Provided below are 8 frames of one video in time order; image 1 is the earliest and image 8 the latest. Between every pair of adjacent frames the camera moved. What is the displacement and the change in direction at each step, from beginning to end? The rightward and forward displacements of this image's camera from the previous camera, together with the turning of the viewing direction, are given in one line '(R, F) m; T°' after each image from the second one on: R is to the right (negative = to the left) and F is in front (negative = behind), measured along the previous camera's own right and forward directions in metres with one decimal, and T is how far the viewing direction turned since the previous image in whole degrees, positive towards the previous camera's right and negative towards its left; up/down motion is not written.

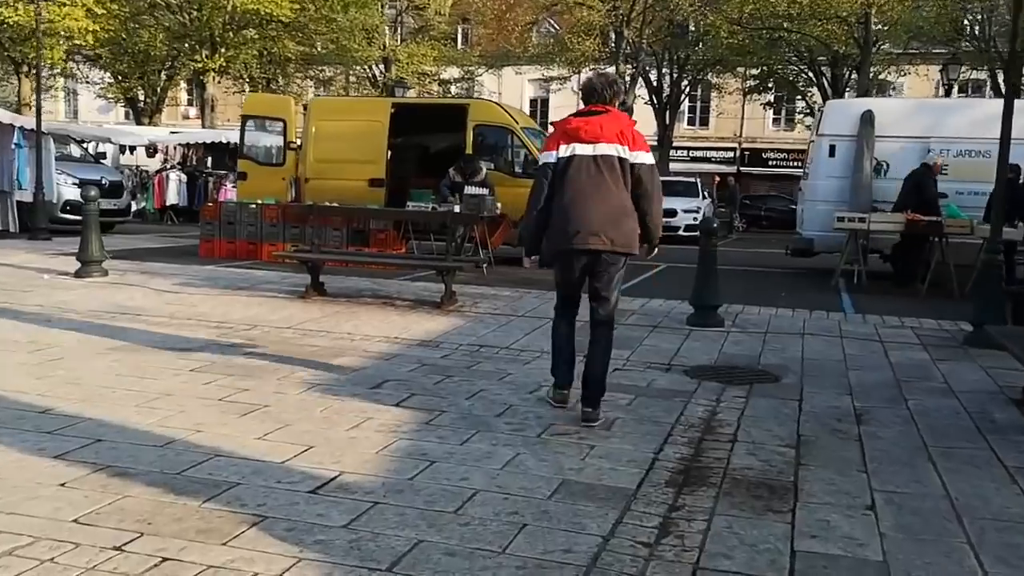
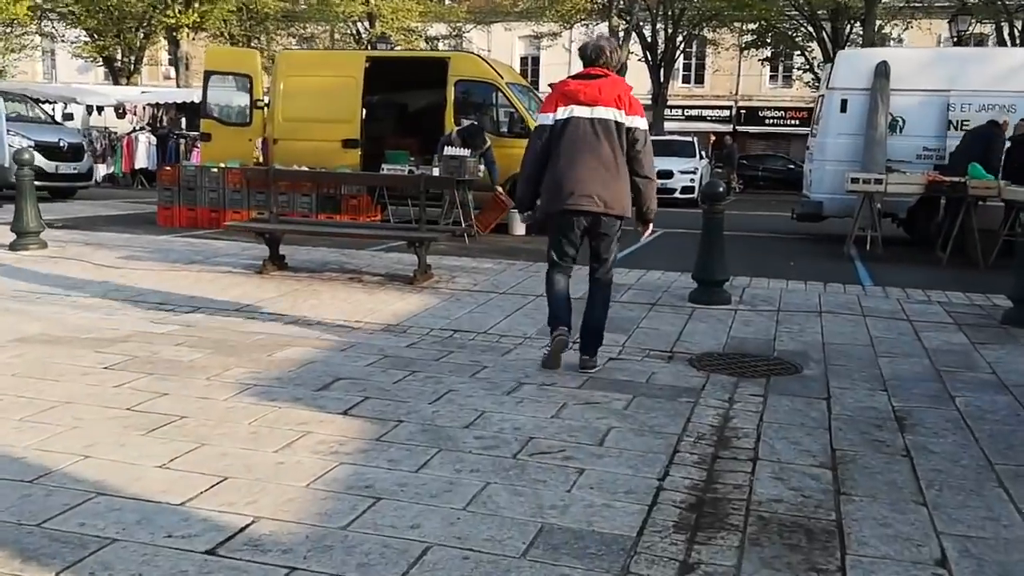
(+0.1, +1.1) m; 0°
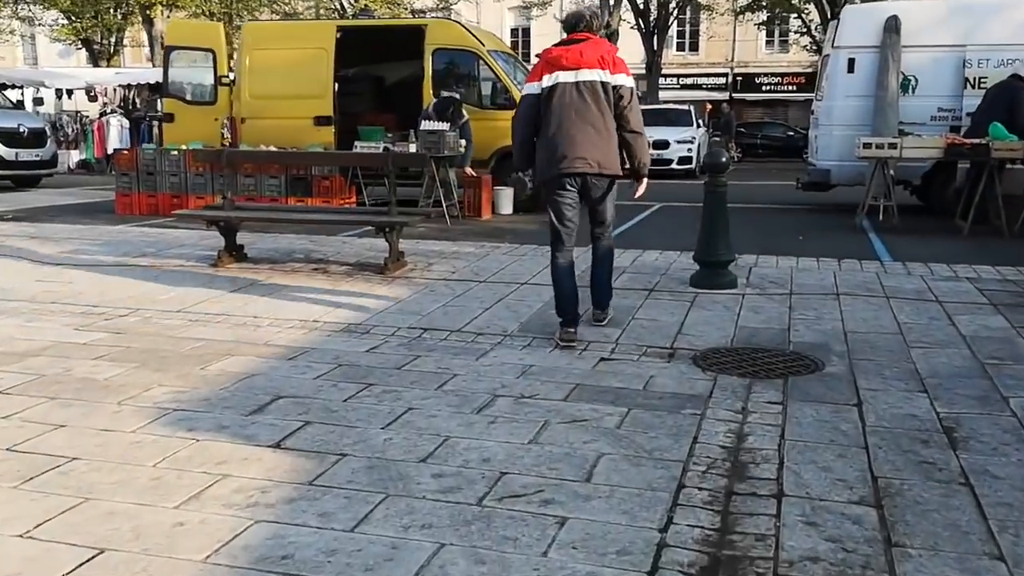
(+0.2, +1.0) m; 0°
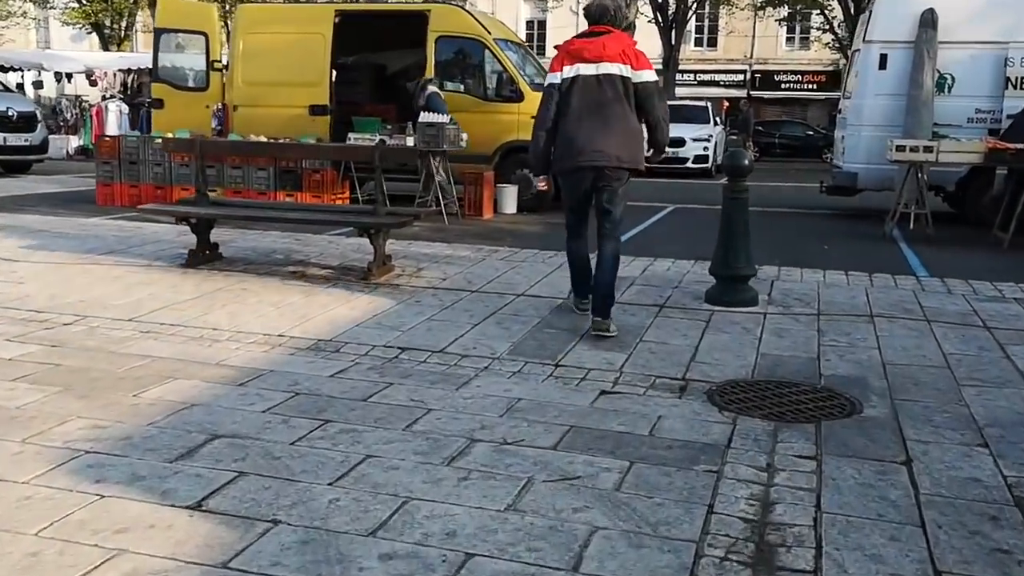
(+0.1, +0.8) m; -1°
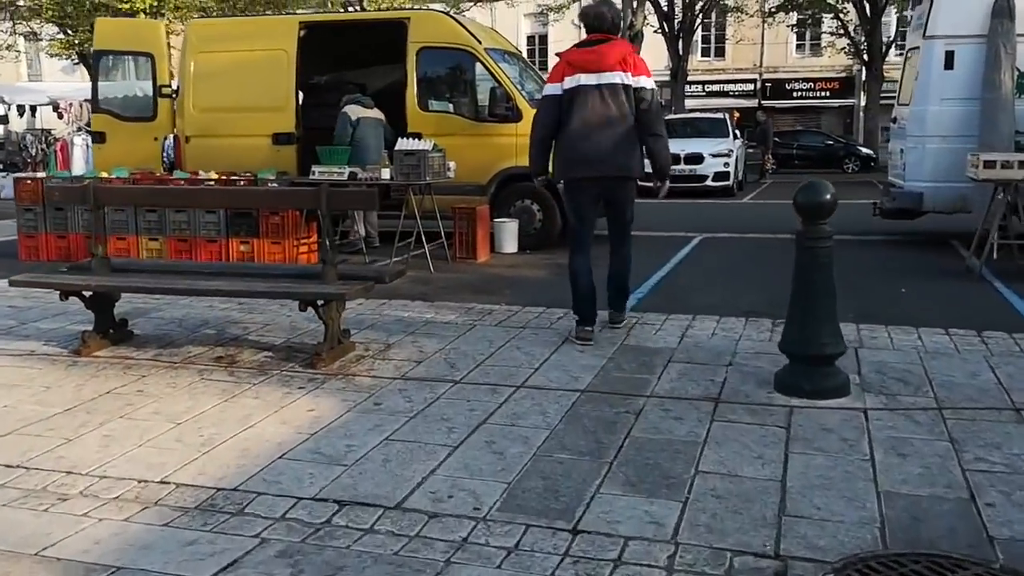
(+0.1, +2.0) m; -1°
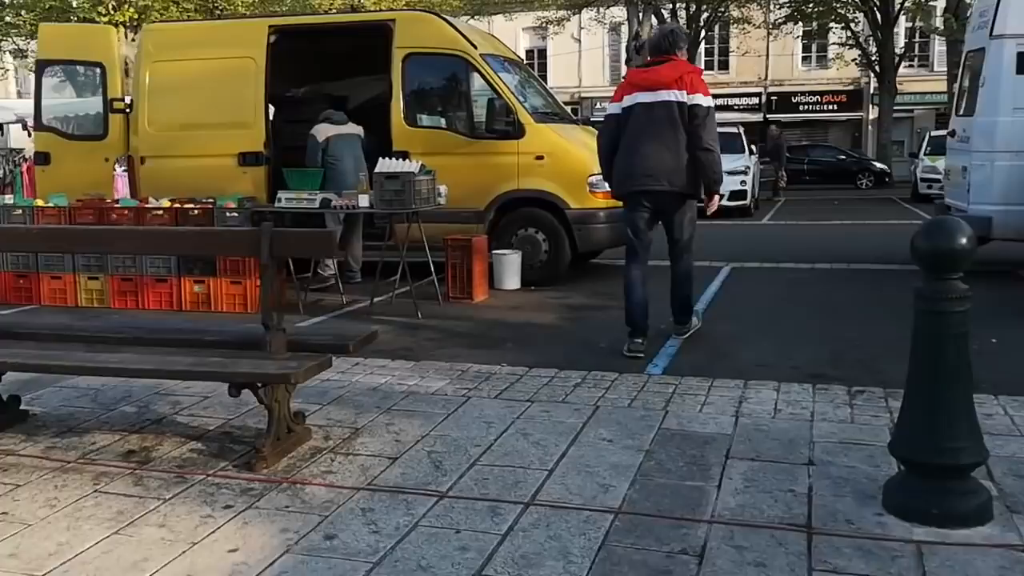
(0.0, +1.5) m; 0°
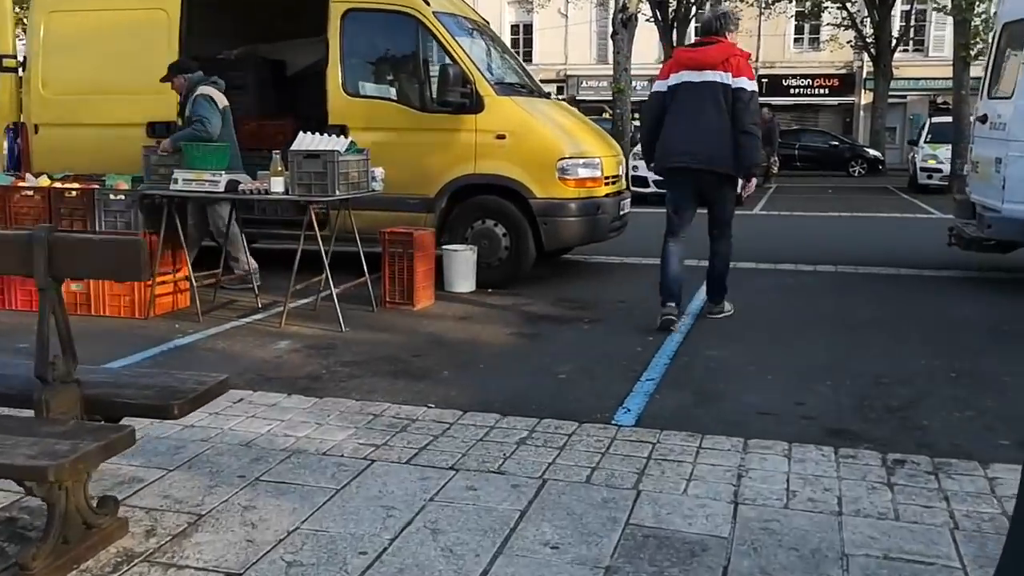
(+0.3, +1.5) m; +1°
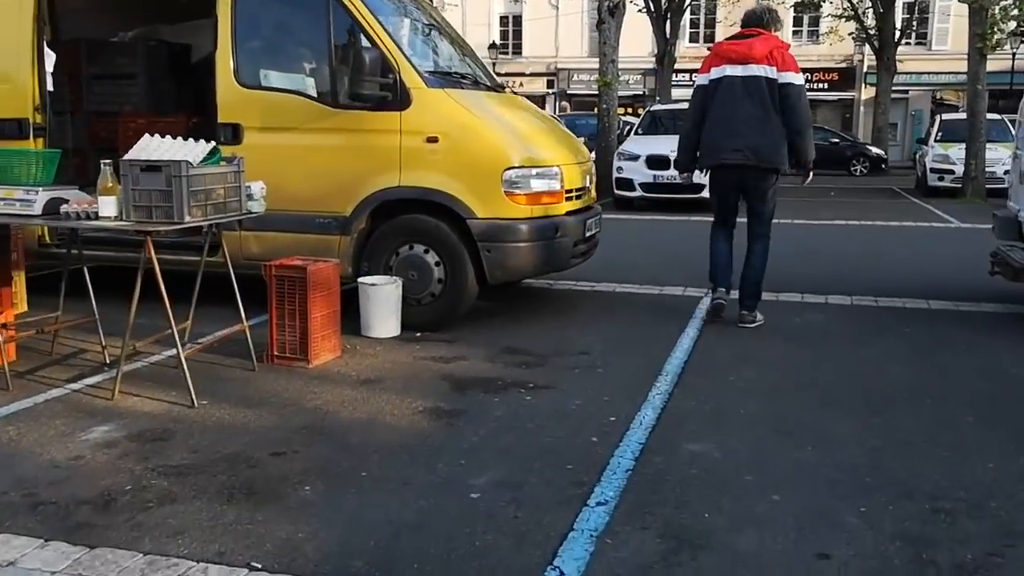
(+0.4, +1.7) m; 0°
